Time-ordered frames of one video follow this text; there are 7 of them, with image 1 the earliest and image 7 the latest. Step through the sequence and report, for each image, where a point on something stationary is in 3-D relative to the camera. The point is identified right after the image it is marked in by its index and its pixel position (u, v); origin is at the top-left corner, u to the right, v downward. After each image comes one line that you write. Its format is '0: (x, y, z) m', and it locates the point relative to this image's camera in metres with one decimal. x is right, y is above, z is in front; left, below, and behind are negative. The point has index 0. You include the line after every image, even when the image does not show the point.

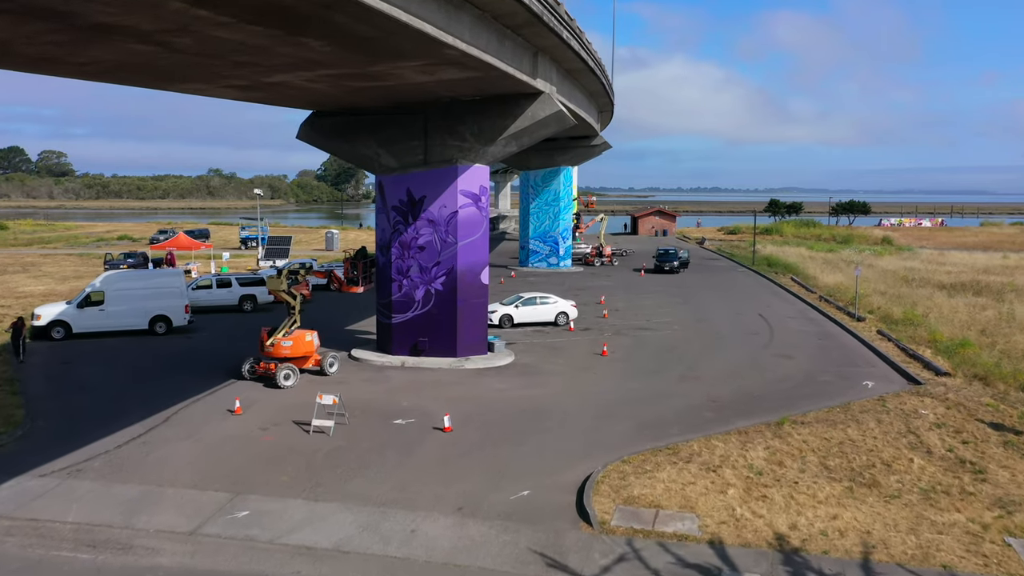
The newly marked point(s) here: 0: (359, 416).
0: (-3.1, -2.6, +17.0) m
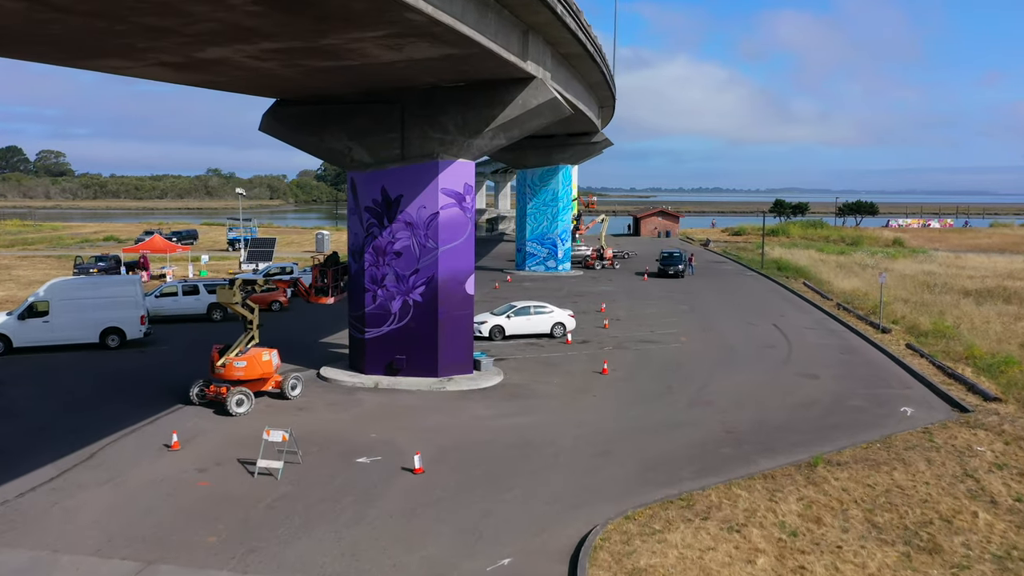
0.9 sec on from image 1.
0: (-3.4, -2.9, +14.5) m
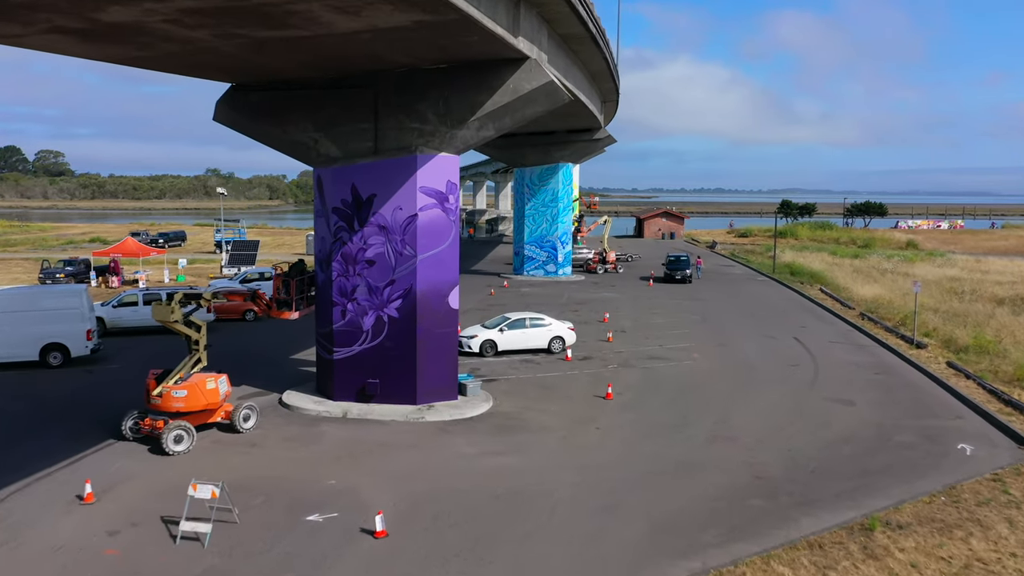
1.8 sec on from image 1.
0: (-3.6, -3.2, +12.0) m
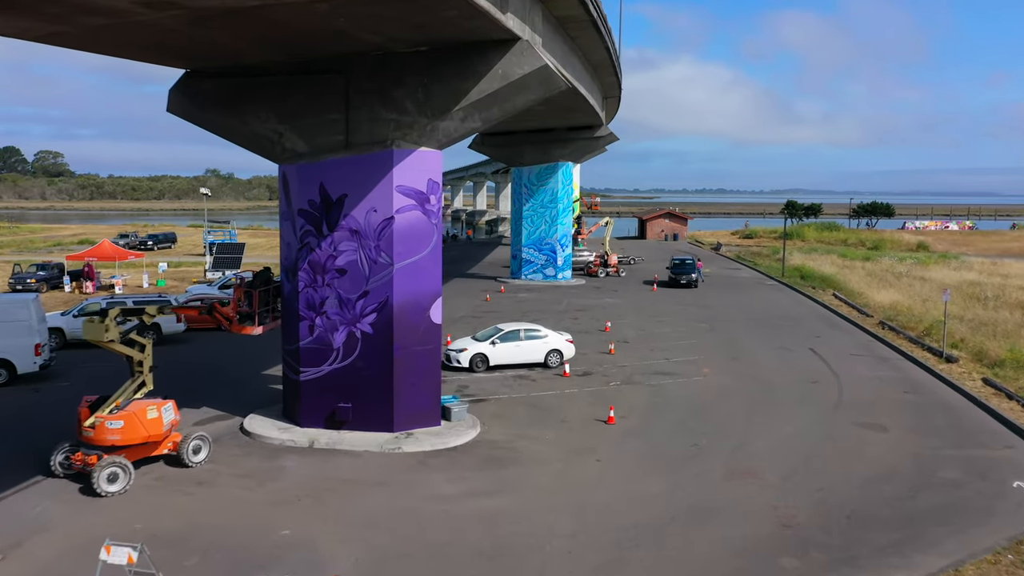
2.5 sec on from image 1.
0: (-3.8, -3.4, +10.0) m
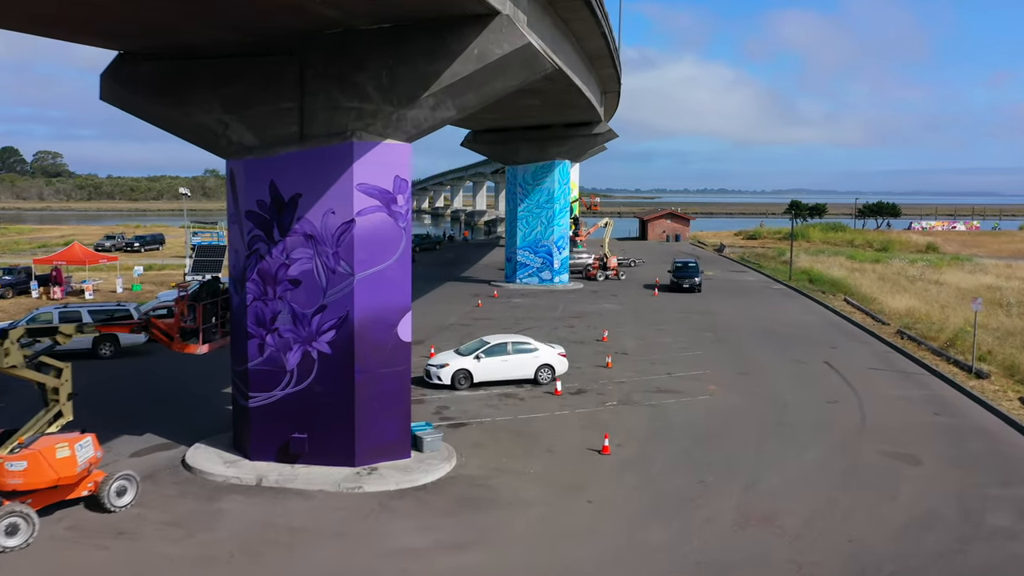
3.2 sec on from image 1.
0: (-4.2, -3.6, +8.1) m
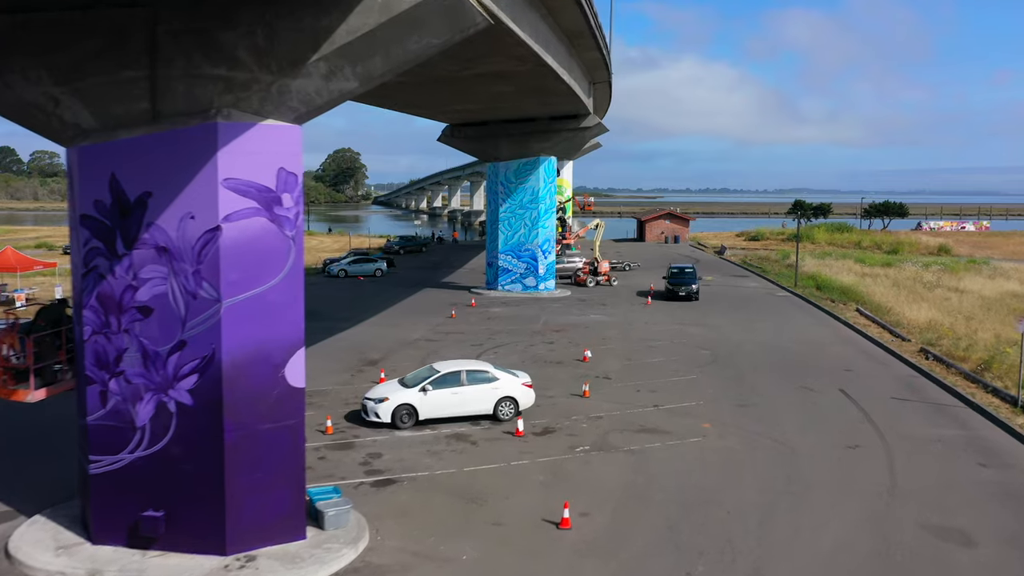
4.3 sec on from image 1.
0: (-5.1, -3.9, +4.9) m
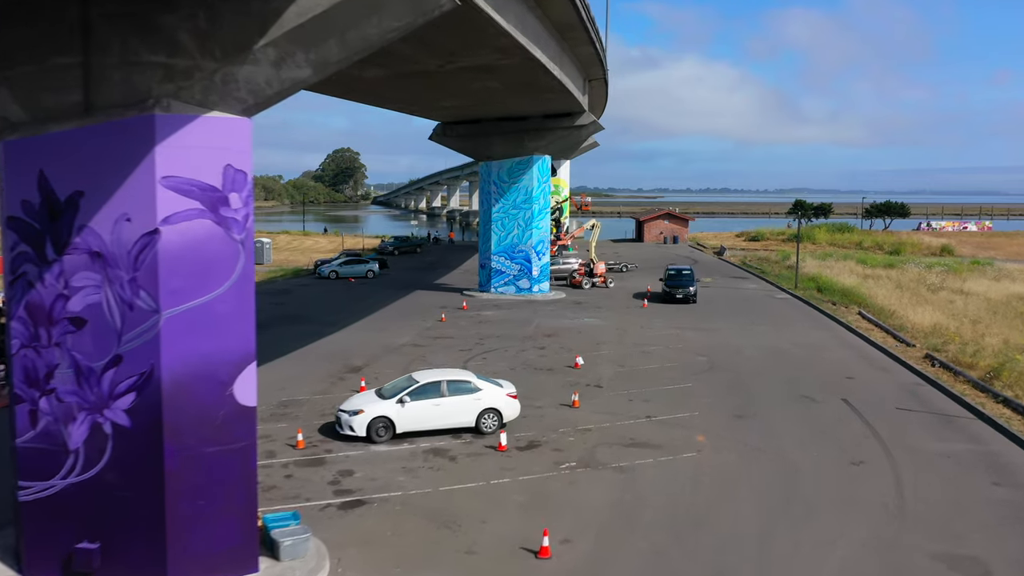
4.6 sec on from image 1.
0: (-5.4, -4.0, +4.0) m
